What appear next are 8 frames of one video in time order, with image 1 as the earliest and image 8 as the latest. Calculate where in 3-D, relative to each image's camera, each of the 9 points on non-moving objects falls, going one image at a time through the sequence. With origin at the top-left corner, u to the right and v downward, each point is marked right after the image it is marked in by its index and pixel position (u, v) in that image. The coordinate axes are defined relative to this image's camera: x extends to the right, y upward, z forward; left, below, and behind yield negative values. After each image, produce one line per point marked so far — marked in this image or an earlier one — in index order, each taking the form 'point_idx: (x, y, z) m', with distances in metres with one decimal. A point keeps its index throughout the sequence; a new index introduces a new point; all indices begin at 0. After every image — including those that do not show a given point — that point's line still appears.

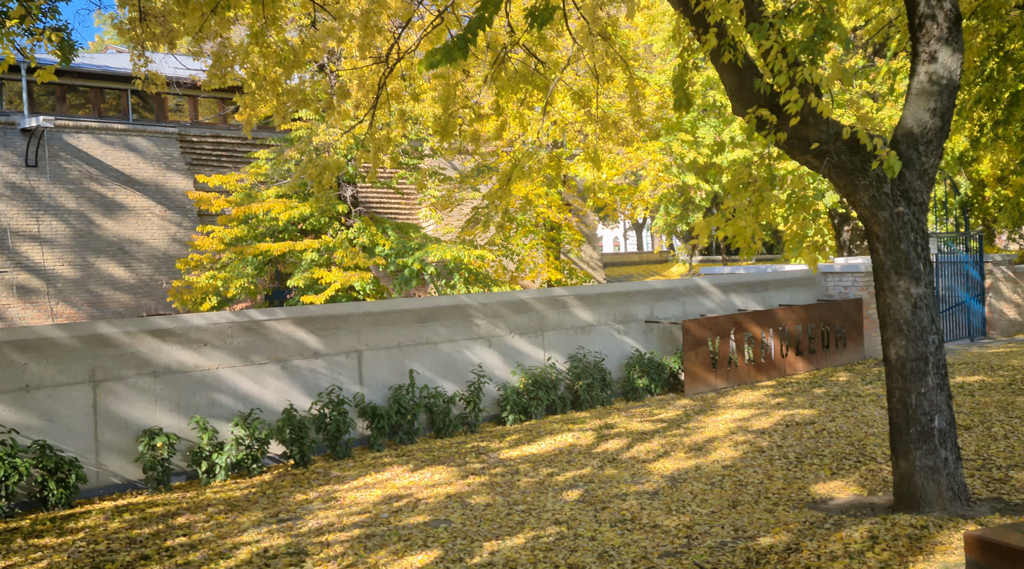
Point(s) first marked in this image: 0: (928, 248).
0: (+2.8, +0.3, +6.7) m
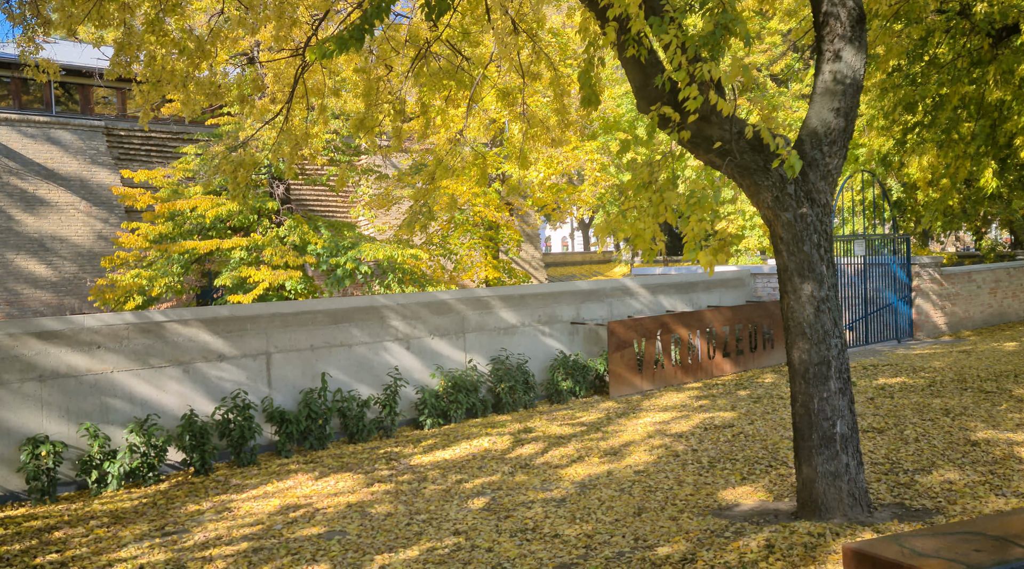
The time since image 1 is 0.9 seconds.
0: (+2.2, +0.2, +6.6) m
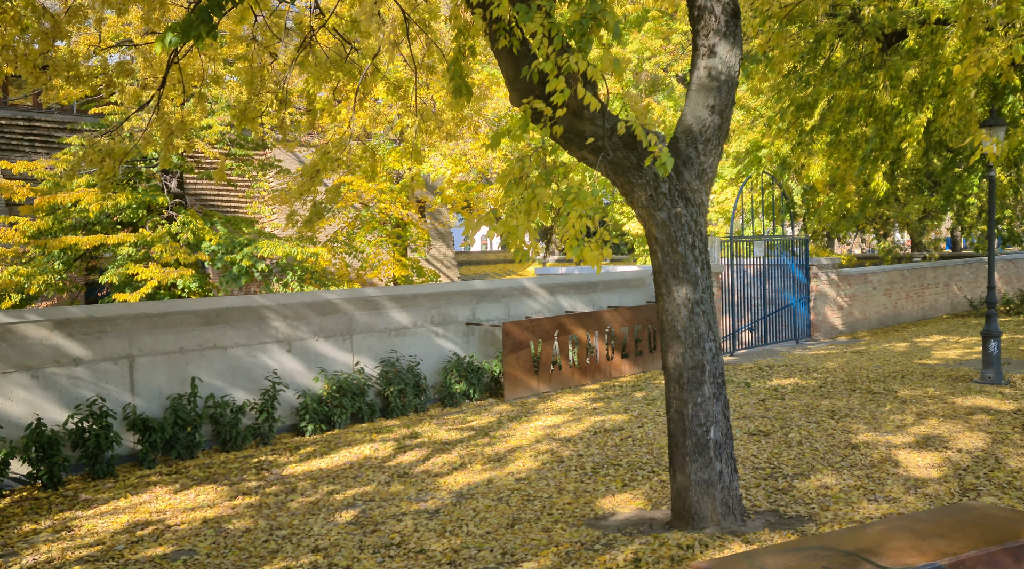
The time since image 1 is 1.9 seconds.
0: (+1.3, +0.2, +6.4) m
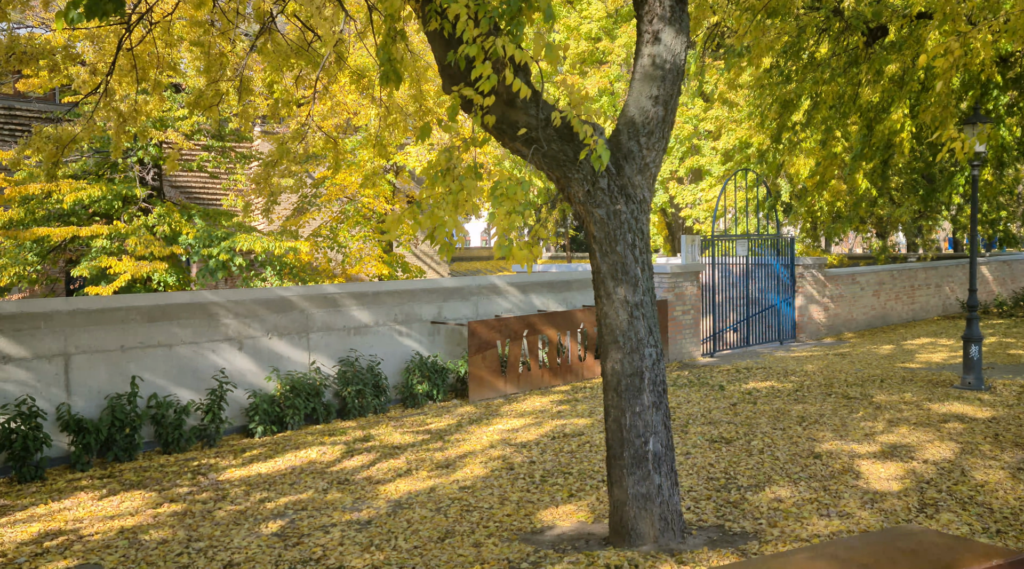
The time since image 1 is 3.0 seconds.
0: (+0.8, +0.2, +6.0) m
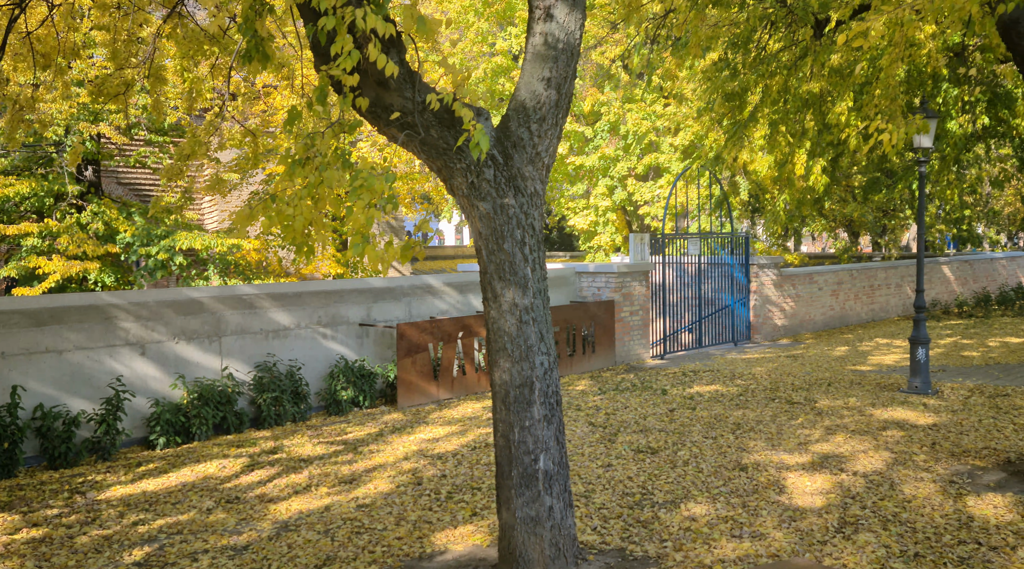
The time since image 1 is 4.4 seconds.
0: (+0.2, +0.2, +5.5) m
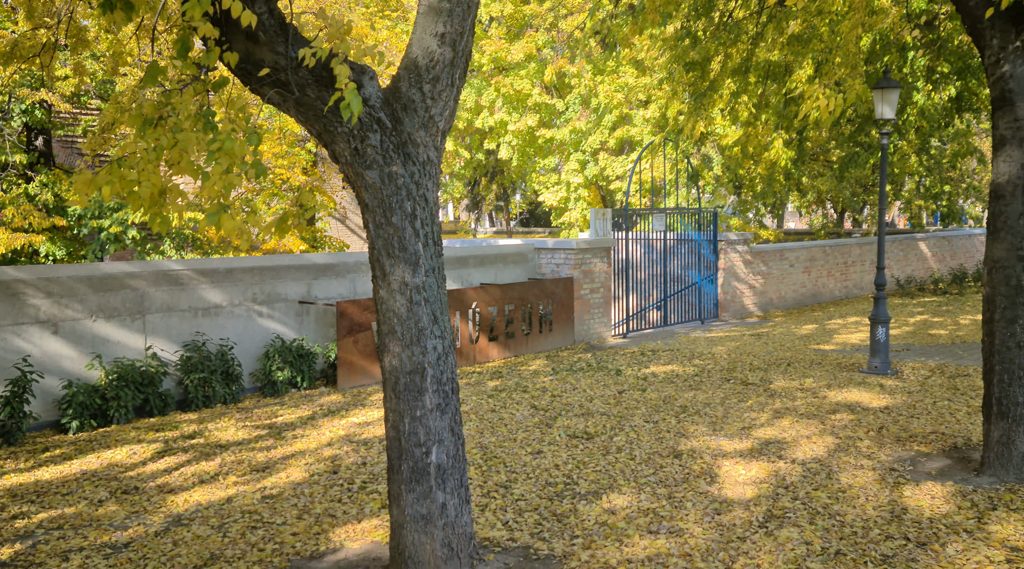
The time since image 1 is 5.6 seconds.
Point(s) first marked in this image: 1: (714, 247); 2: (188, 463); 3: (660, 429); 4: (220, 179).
0: (-0.4, +0.3, +5.0) m
1: (+4.0, +0.8, +19.4) m
2: (-2.6, -1.4, +7.9) m
3: (+1.3, -1.2, +8.4) m
4: (-1.3, +0.5, +4.9) m
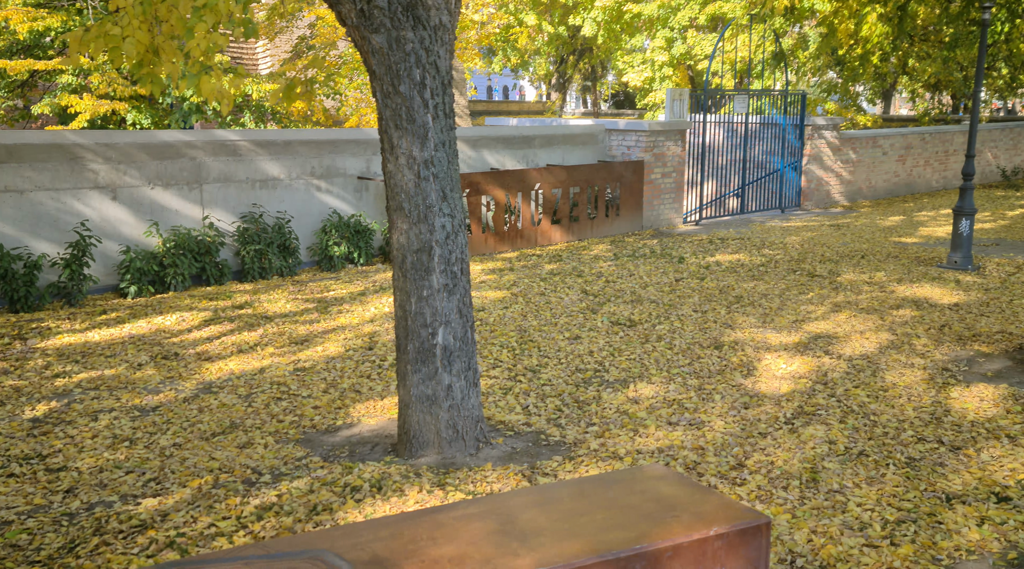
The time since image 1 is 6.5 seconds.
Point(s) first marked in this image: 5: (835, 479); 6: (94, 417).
0: (-0.3, +0.9, +4.7) m
1: (+5.4, +2.9, +18.6) m
2: (-2.3, -0.4, +8.0) m
3: (+1.6, -0.3, +8.1) m
4: (-1.2, +1.1, +4.7) m
5: (+1.5, -0.9, +4.5) m
6: (-2.5, -0.8, +5.8) m
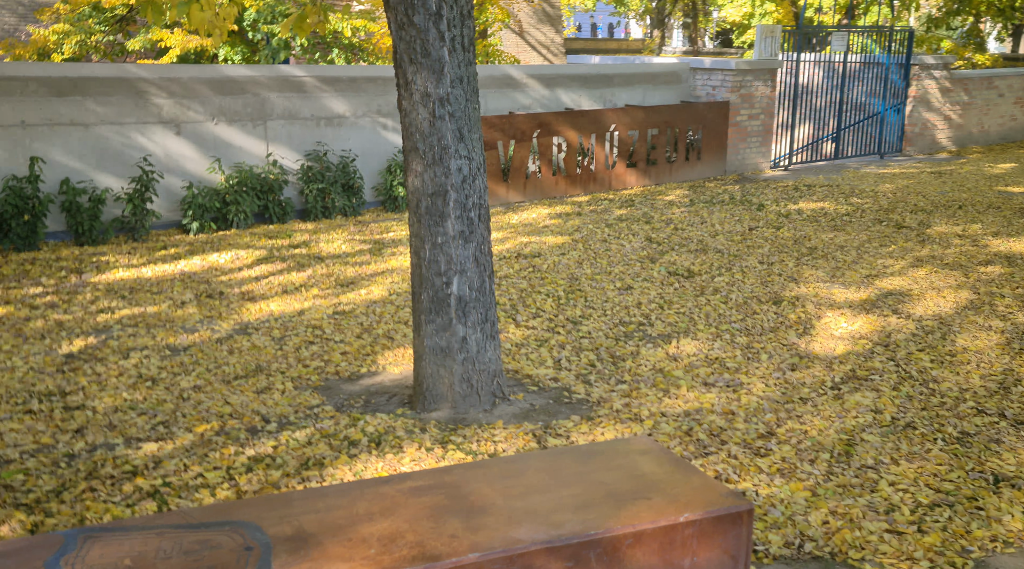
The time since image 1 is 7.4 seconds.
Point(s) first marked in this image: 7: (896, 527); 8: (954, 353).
0: (-0.2, +1.2, +4.4) m
1: (+6.9, +3.8, +17.4) m
2: (-1.8, +0.1, +7.9) m
3: (+2.0, +0.1, +7.7) m
4: (-1.1, +1.4, +4.4) m
5: (+1.5, -0.7, +4.1) m
6: (-2.3, -0.4, +5.8) m
7: (+1.4, -0.9, +3.5) m
8: (+2.5, -0.4, +5.5) m
